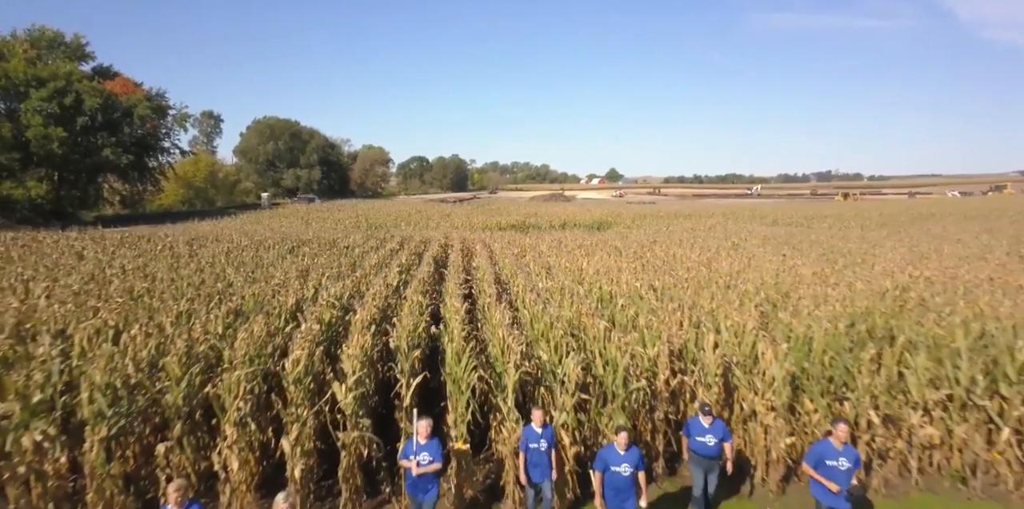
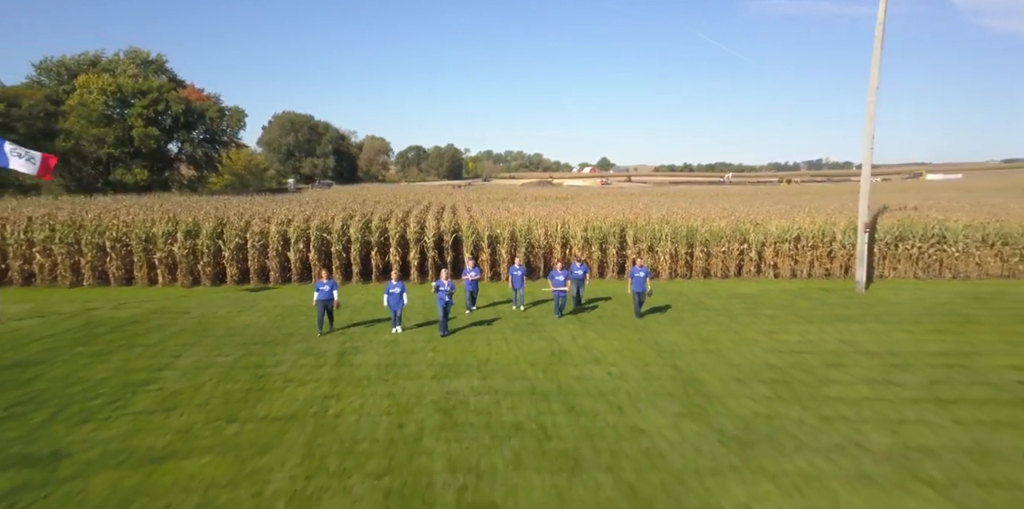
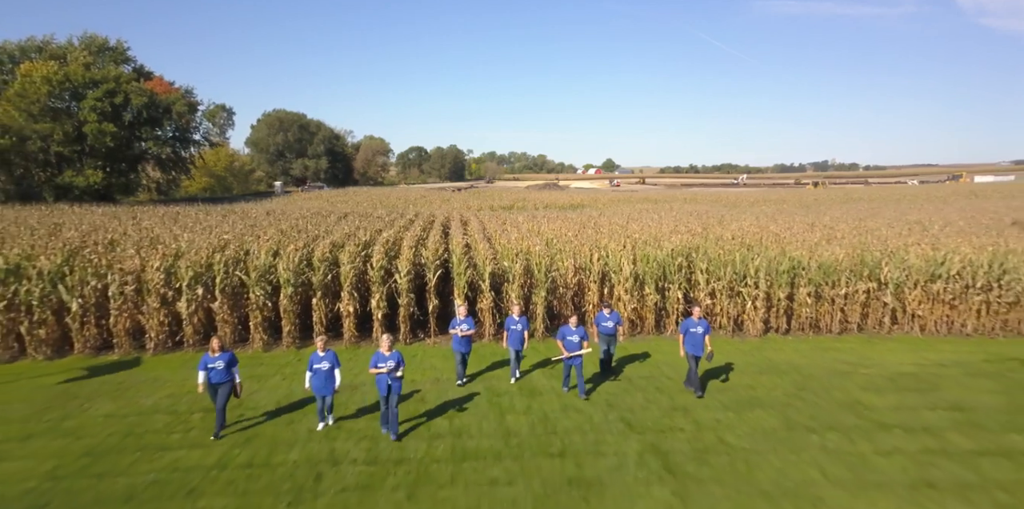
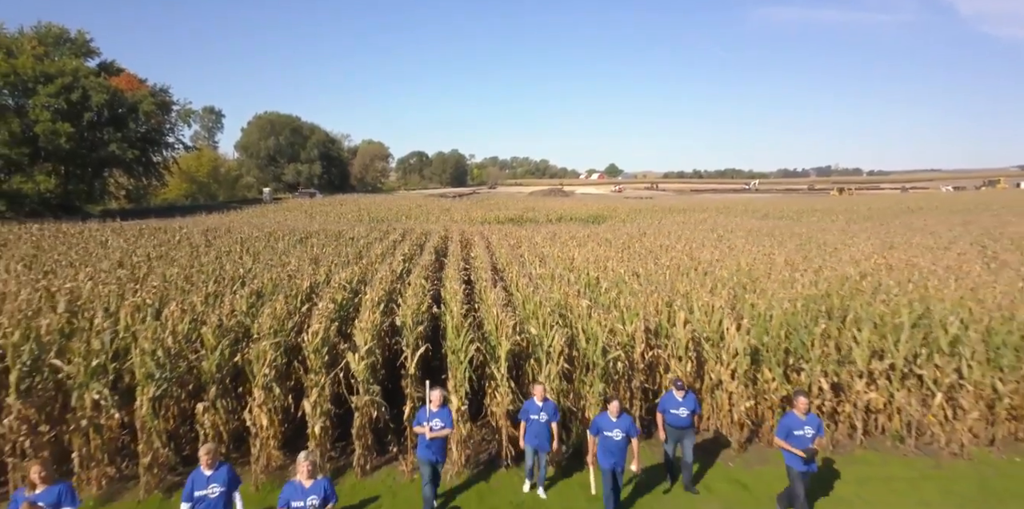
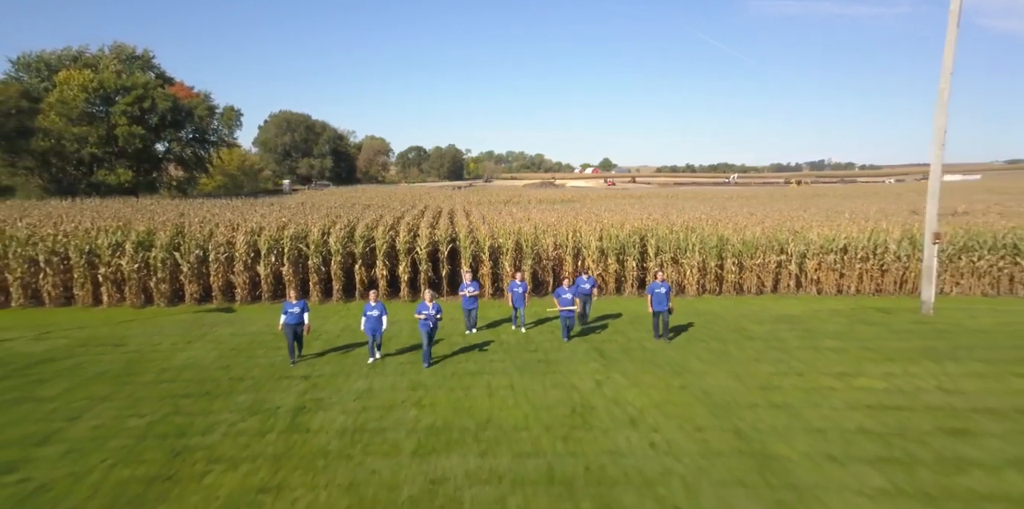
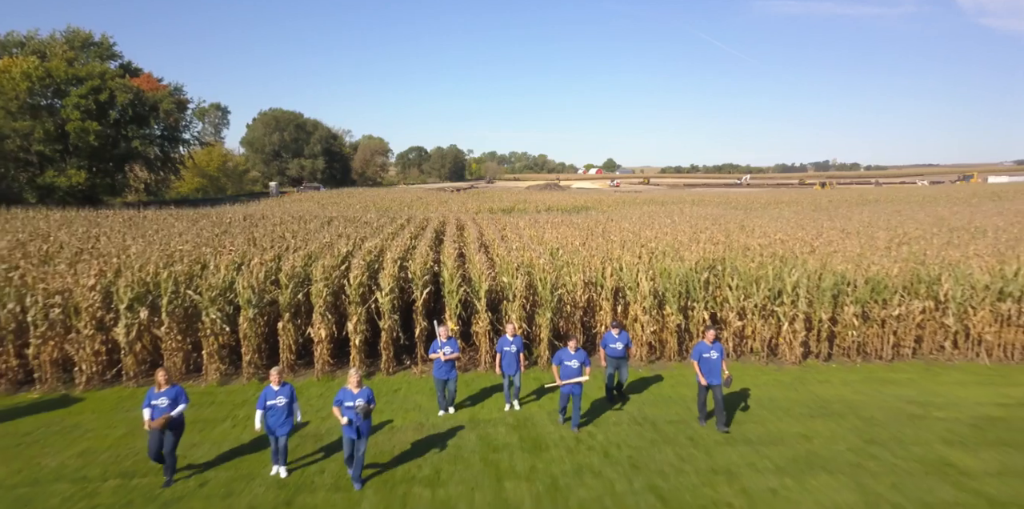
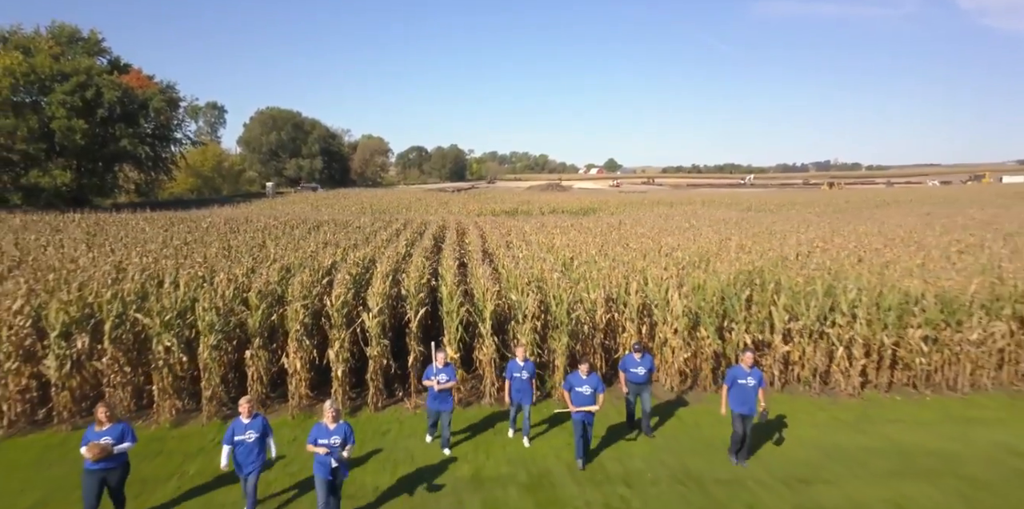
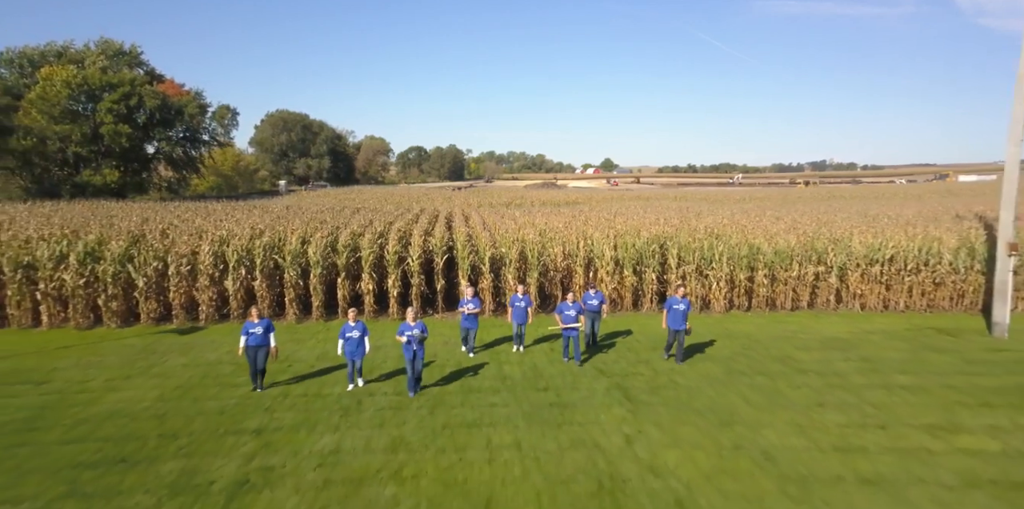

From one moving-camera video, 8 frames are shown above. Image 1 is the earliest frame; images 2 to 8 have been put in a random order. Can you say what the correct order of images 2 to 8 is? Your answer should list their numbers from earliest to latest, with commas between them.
4, 7, 6, 3, 8, 5, 2
